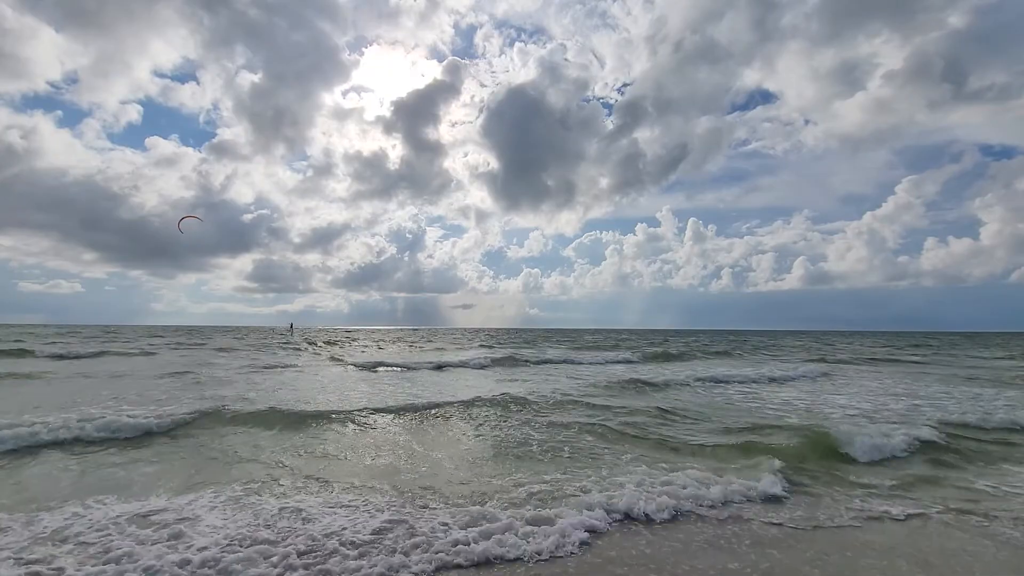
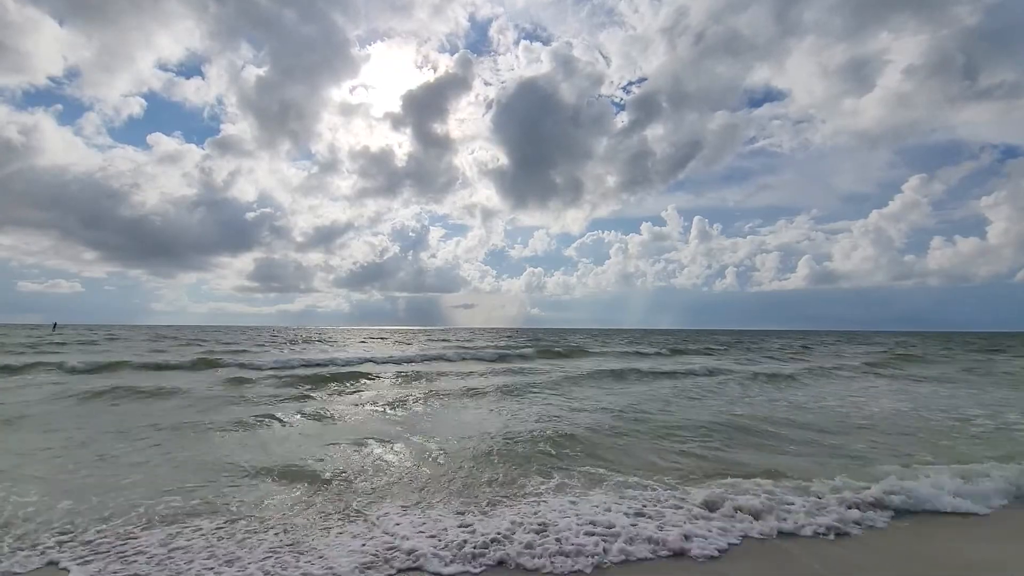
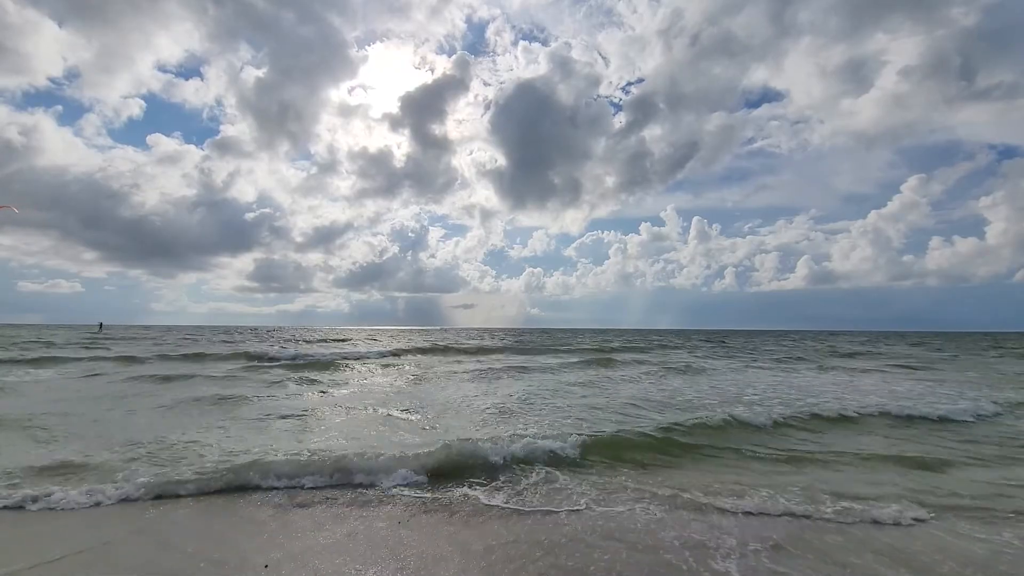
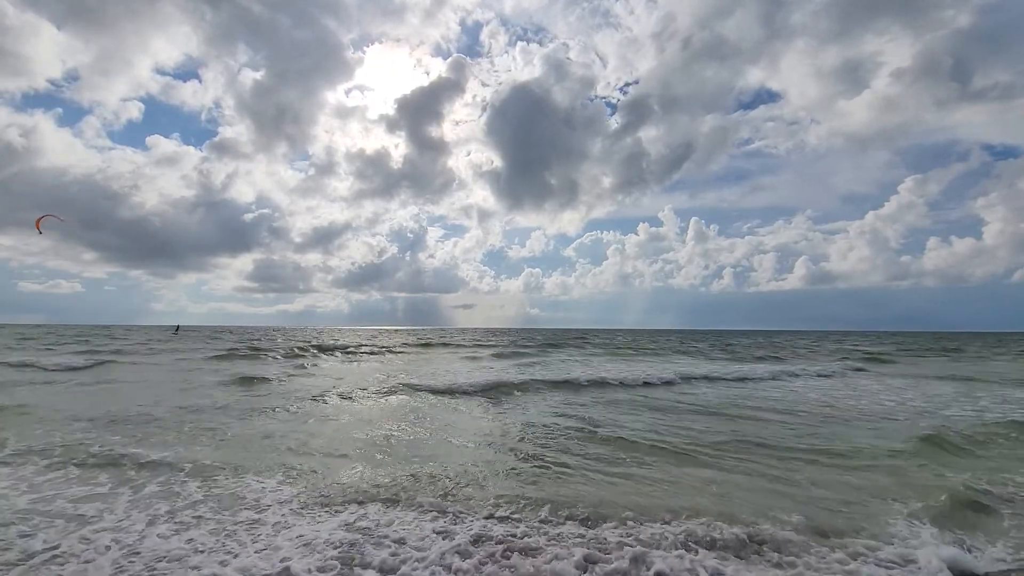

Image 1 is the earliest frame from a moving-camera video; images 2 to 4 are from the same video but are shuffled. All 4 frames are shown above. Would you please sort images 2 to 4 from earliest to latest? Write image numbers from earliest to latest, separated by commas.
4, 3, 2
